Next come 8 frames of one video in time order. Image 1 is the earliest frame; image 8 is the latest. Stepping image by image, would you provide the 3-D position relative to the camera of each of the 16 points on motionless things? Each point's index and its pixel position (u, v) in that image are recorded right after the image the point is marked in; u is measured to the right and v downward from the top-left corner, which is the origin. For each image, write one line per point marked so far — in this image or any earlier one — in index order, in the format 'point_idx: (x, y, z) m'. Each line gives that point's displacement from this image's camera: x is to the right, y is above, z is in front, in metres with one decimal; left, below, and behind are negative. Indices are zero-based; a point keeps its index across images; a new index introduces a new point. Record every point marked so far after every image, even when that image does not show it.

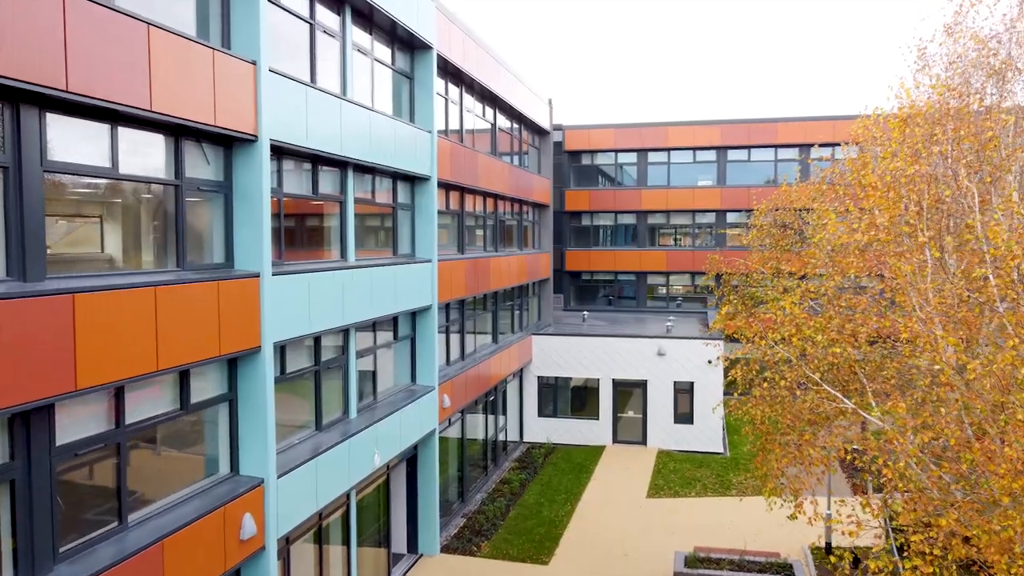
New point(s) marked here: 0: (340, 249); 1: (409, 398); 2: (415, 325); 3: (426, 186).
0: (-2.6, +0.6, +11.3) m
1: (-1.8, -2.0, +13.2) m
2: (-1.8, -0.7, +14.1) m
3: (-1.6, +1.9, +14.0) m
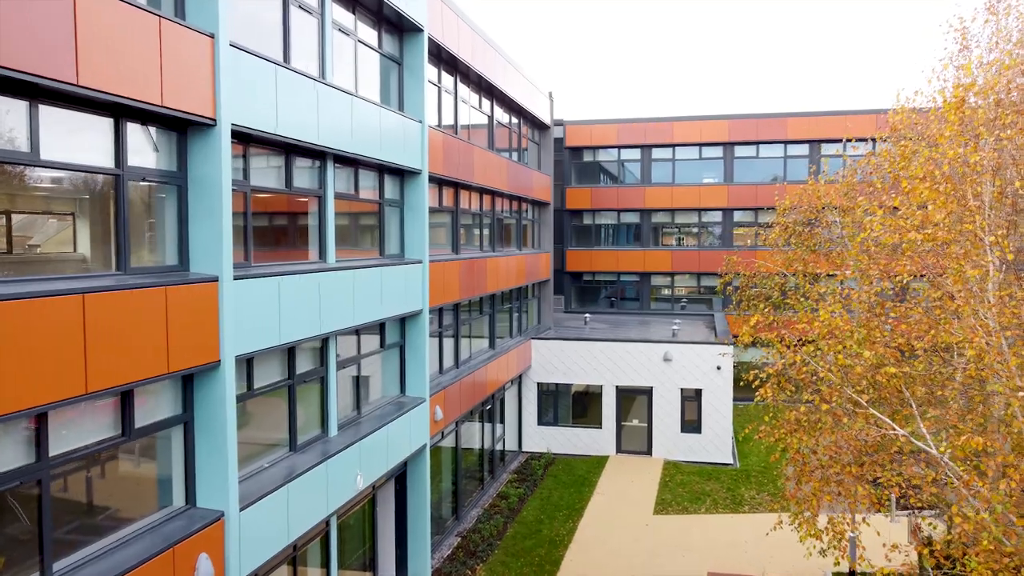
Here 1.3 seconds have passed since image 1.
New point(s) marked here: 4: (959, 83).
0: (-2.6, +0.5, +10.2) m
1: (-1.9, -2.0, +12.2) m
2: (-1.9, -0.8, +13.1) m
3: (-1.7, +1.9, +12.9) m
4: (+6.2, +2.8, +10.3) m
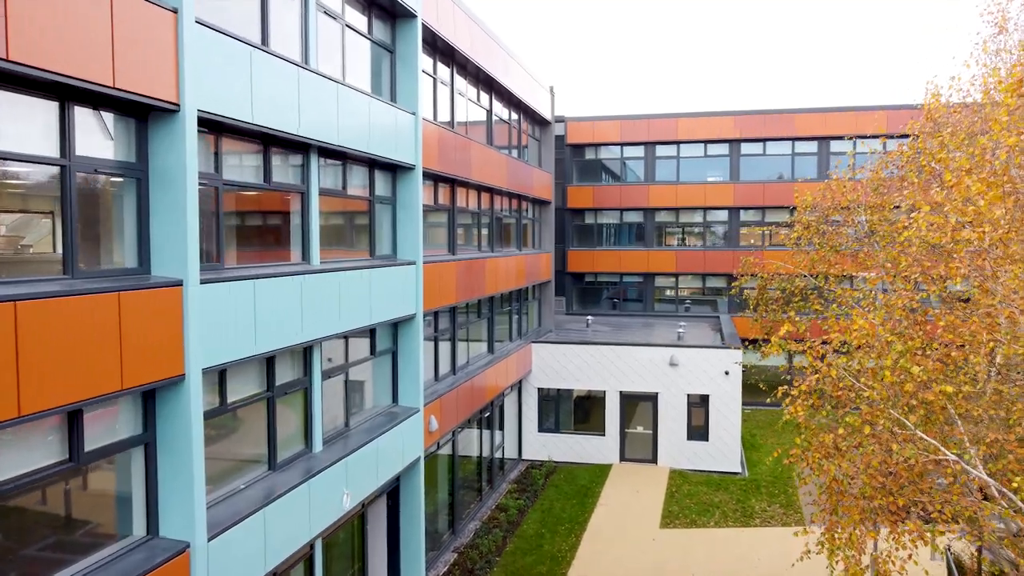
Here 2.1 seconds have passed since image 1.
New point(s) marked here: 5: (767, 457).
0: (-2.6, +0.5, +9.4) m
1: (-1.9, -2.0, +11.4) m
2: (-1.9, -0.8, +12.3) m
3: (-1.7, +1.8, +12.2) m
4: (+6.2, +2.8, +9.6) m
5: (+6.8, -4.5, +20.0) m
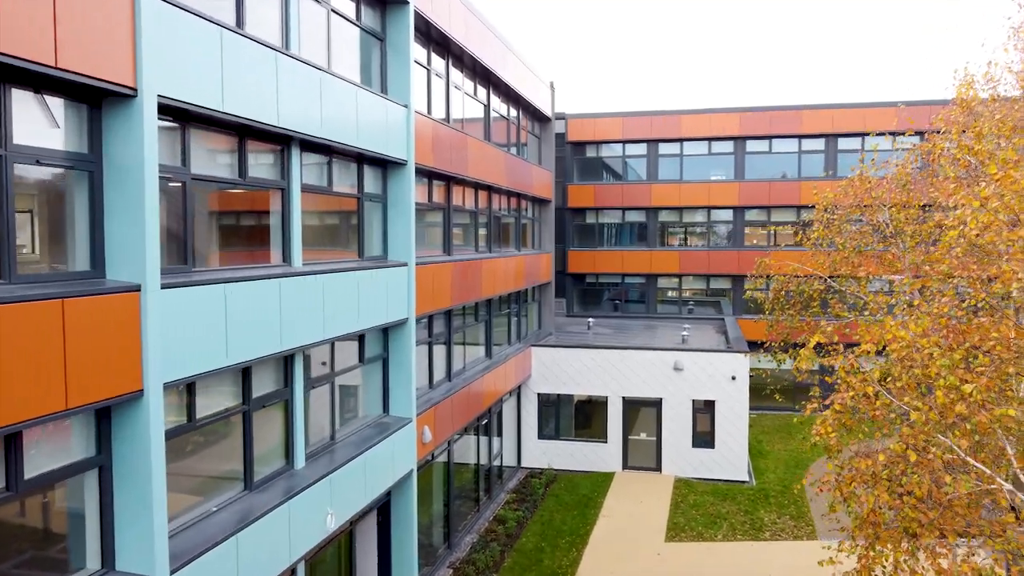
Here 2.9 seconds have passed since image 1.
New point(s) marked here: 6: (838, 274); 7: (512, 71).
0: (-2.7, +0.4, +8.7) m
1: (-1.9, -2.1, +10.7) m
2: (-1.9, -0.9, +11.6) m
3: (-1.7, +1.8, +11.5) m
4: (+6.2, +2.7, +8.9) m
5: (+6.8, -4.6, +19.3) m
6: (+5.7, +0.2, +13.0) m
7: (0.0, +5.2, +17.7) m
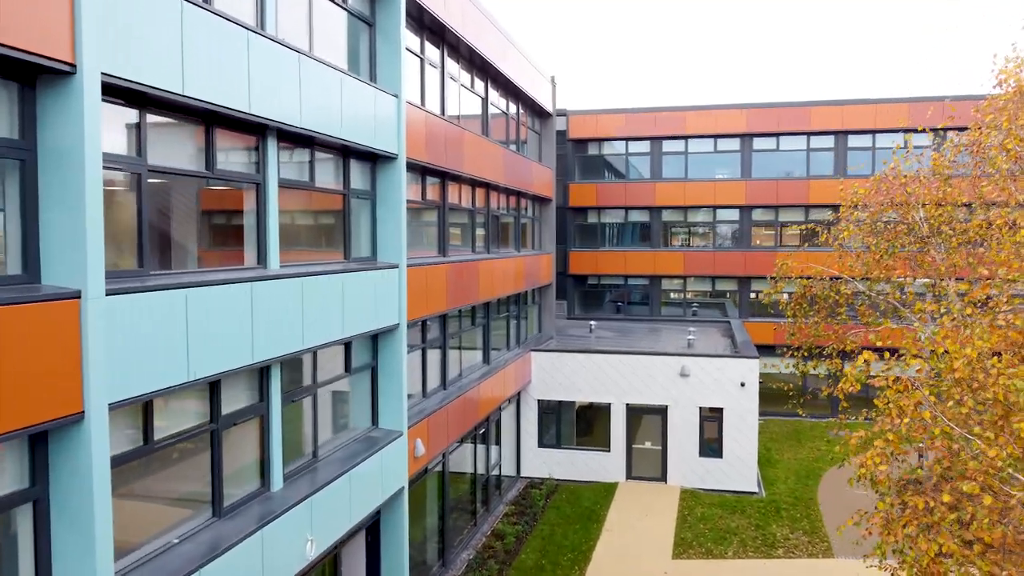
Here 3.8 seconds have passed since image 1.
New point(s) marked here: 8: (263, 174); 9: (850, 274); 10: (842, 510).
0: (-2.7, +0.4, +8.0) m
1: (-1.9, -2.1, +9.9) m
2: (-1.9, -0.9, +10.8) m
3: (-1.7, +1.7, +10.7) m
4: (+6.1, +2.7, +8.1) m
5: (+6.8, -4.7, +18.5) m
6: (+5.7, +0.2, +12.2) m
7: (0.0, +5.1, +16.9) m
8: (-2.7, +1.2, +8.0) m
9: (+5.3, +0.2, +11.9) m
10: (+7.2, -4.8, +16.3) m
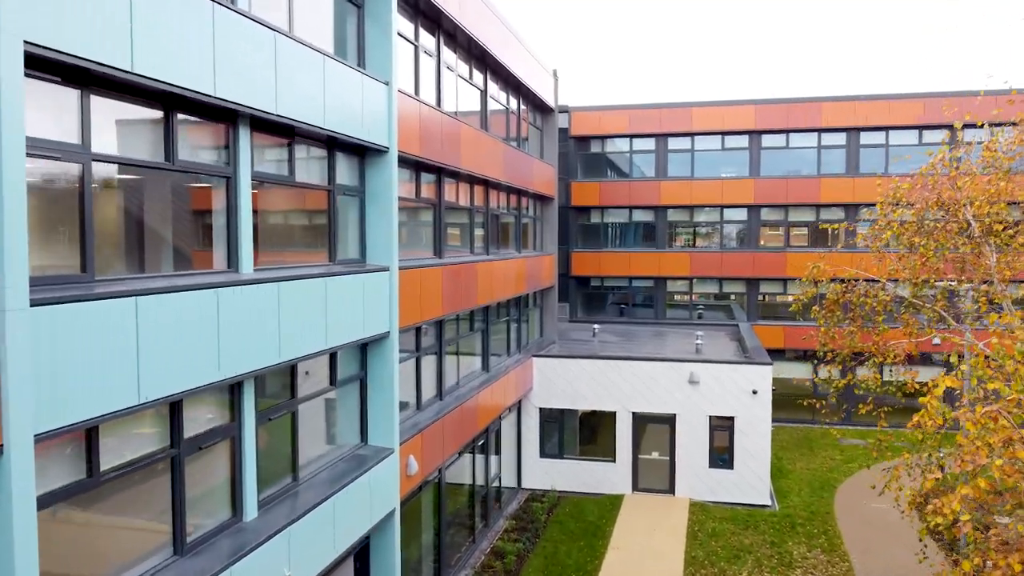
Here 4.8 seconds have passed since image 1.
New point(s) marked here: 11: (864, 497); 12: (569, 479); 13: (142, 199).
0: (-2.7, +0.3, +7.1) m
1: (-1.9, -2.2, +9.1) m
2: (-1.9, -1.0, +10.0) m
3: (-1.7, +1.7, +9.9) m
4: (+6.2, +2.6, +7.3) m
5: (+6.8, -4.7, +17.7) m
6: (+5.7, +0.1, +11.4) m
7: (0.0, +5.0, +16.1) m
8: (-2.6, +1.2, +7.1) m
9: (+5.3, +0.2, +11.0) m
10: (+7.2, -4.9, +15.4) m
11: (+8.0, -4.8, +17.0) m
12: (+1.4, -4.6, +17.9) m
13: (-3.0, +0.7, +6.0) m
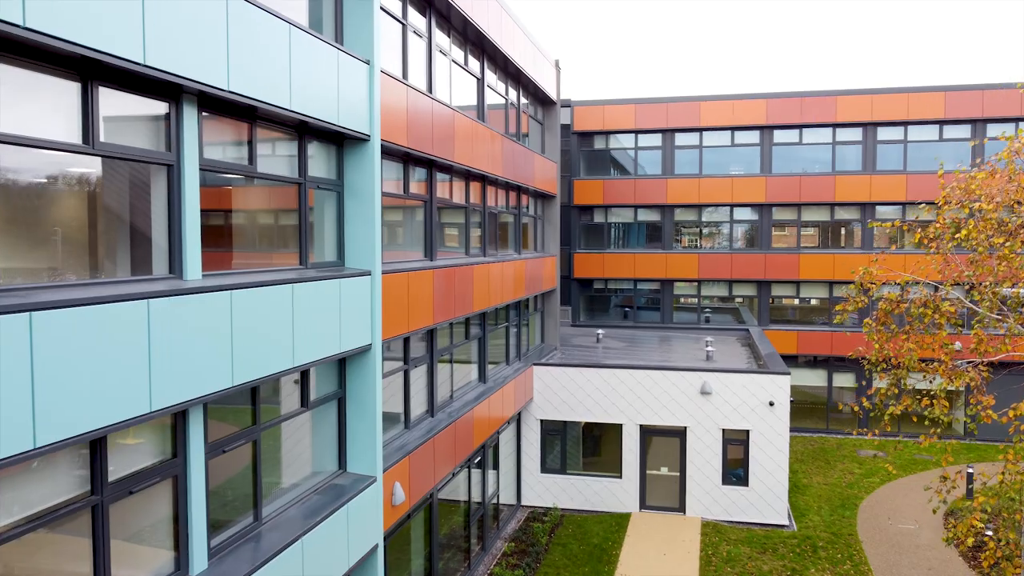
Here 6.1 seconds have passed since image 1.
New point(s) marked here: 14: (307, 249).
0: (-2.7, +0.3, +6.0) m
1: (-1.9, -2.3, +8.0) m
2: (-1.9, -1.1, +8.9) m
3: (-1.7, +1.6, +8.7) m
4: (+6.1, +2.5, +6.1) m
5: (+6.8, -4.8, +16.6) m
6: (+5.7, 0.0, +10.2) m
7: (0.0, +5.0, +14.9) m
8: (-2.7, +1.1, +6.0) m
9: (+5.3, +0.1, +9.9) m
10: (+7.2, -5.0, +14.3) m
11: (+8.0, -4.8, +15.9) m
12: (+1.4, -4.7, +16.7) m
13: (-3.0, +0.7, +4.8) m
14: (-2.2, +0.4, +8.1) m
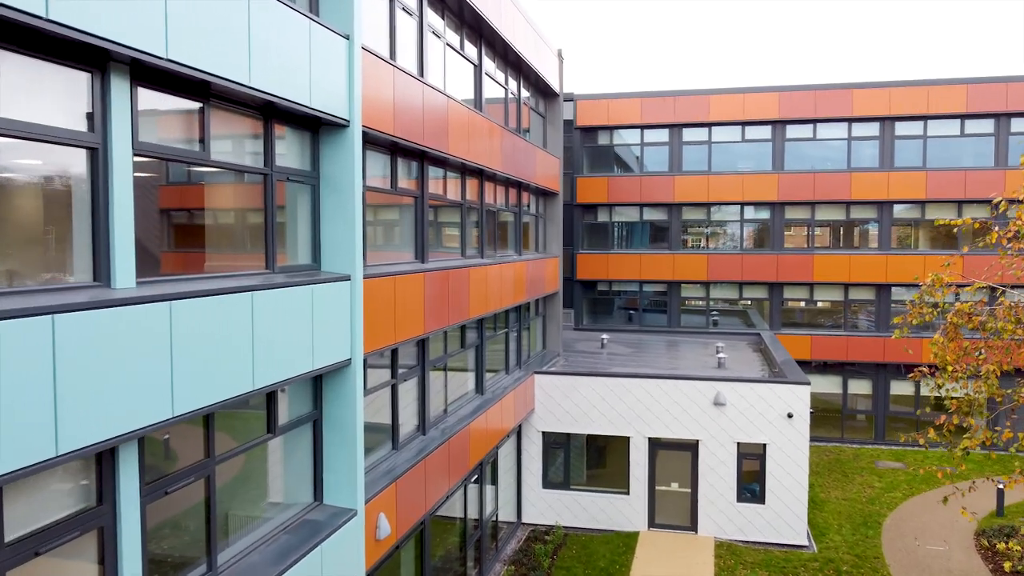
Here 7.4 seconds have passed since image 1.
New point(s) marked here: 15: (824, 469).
0: (-2.7, +0.2, +4.9) m
1: (-1.9, -2.3, +6.9) m
2: (-2.0, -1.1, +7.8) m
3: (-1.7, +1.5, +7.7) m
4: (+6.1, +2.5, +5.1) m
5: (+6.8, -4.9, +15.5) m
6: (+5.7, 0.0, +9.2) m
7: (0.0, +4.9, +13.9) m
8: (-2.7, +1.0, +5.0) m
9: (+5.3, 0.0, +8.8) m
10: (+7.2, -5.0, +13.2) m
11: (+8.0, -4.9, +14.8) m
12: (+1.4, -4.7, +15.7) m
13: (-3.0, +0.6, +3.8) m
14: (-2.2, +0.4, +7.1) m
15: (+8.0, -4.6, +19.1) m
